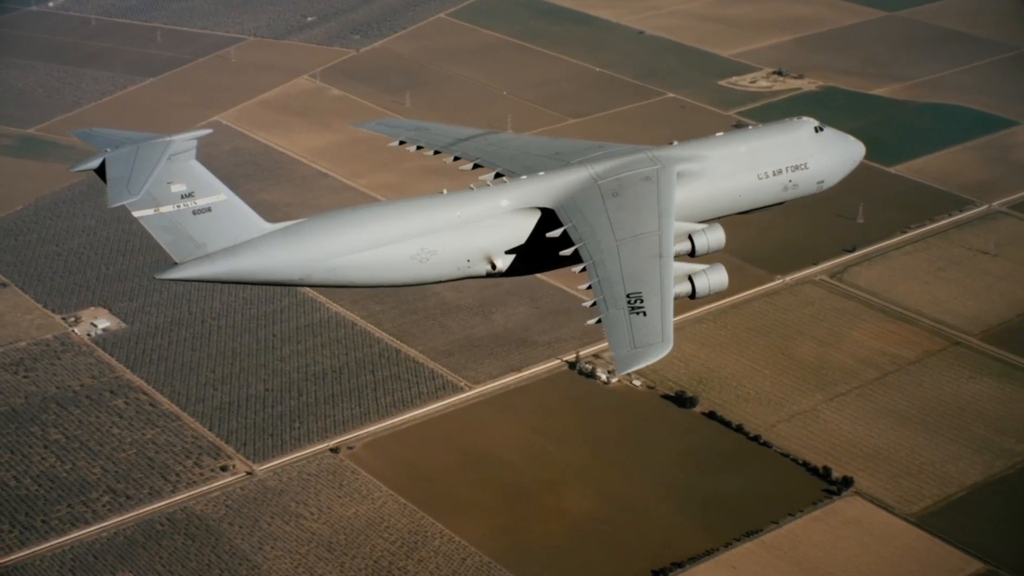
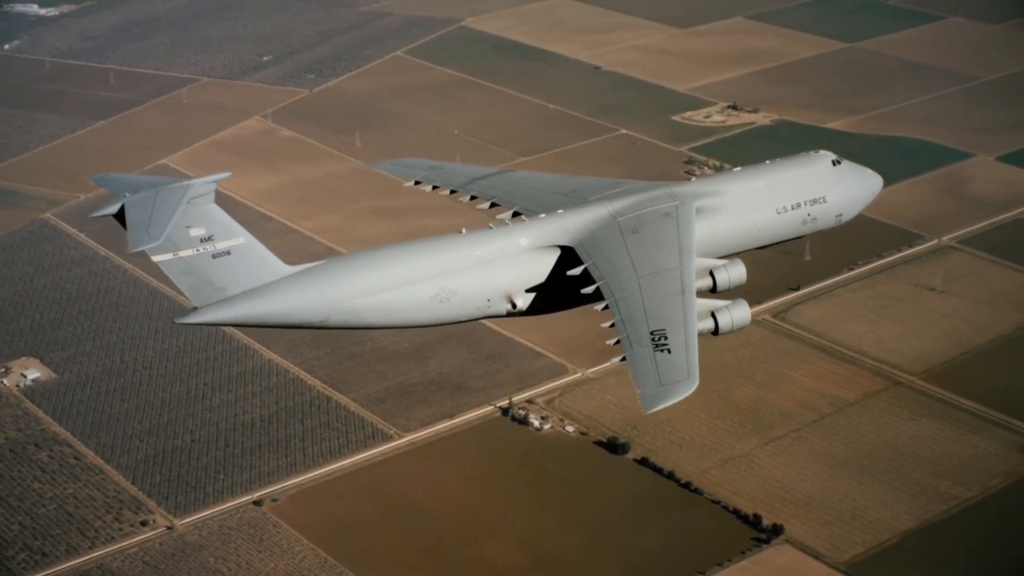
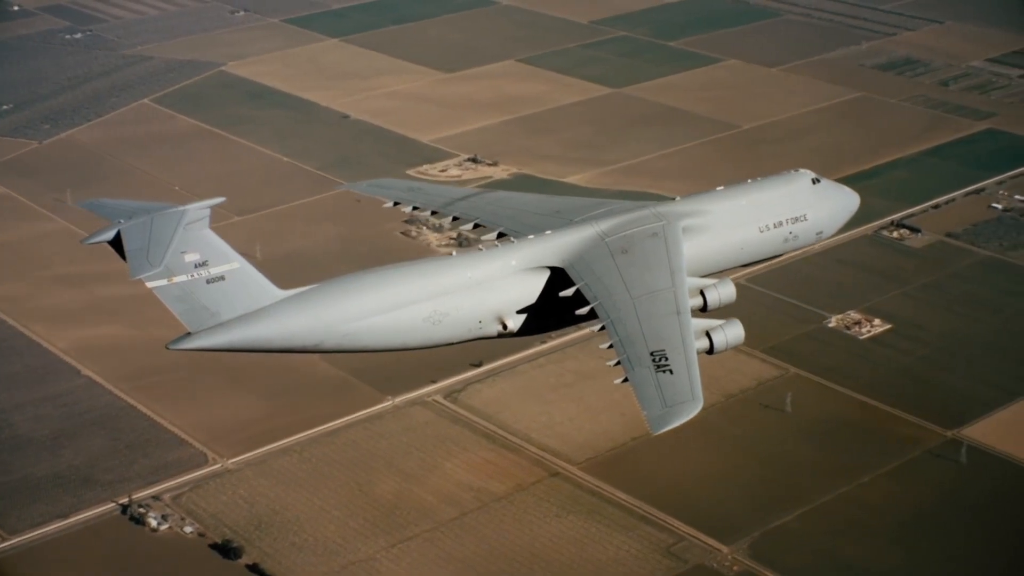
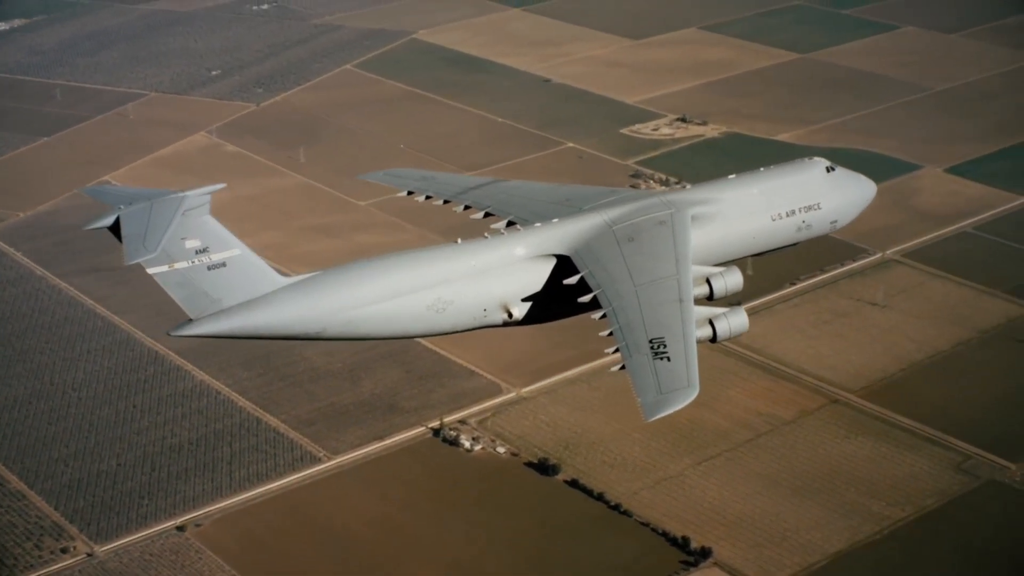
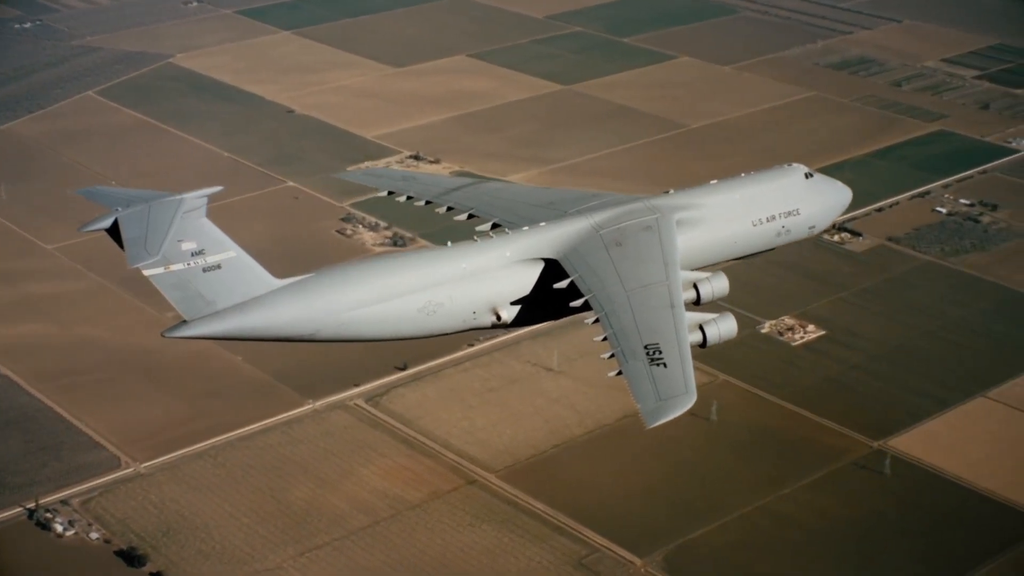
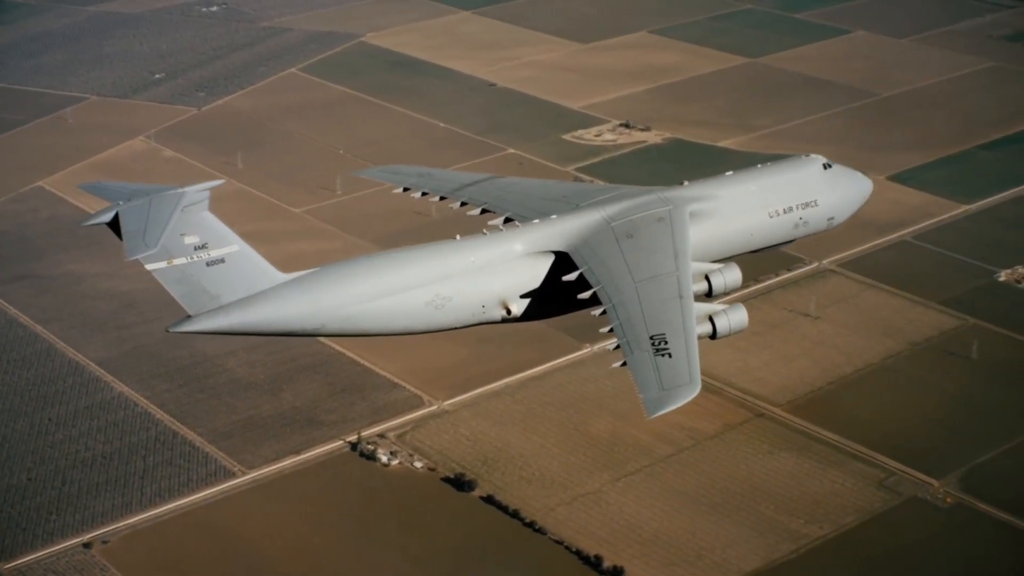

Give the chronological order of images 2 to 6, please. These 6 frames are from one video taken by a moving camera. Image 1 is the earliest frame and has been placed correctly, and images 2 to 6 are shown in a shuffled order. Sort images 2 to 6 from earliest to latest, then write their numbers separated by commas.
2, 4, 6, 3, 5
